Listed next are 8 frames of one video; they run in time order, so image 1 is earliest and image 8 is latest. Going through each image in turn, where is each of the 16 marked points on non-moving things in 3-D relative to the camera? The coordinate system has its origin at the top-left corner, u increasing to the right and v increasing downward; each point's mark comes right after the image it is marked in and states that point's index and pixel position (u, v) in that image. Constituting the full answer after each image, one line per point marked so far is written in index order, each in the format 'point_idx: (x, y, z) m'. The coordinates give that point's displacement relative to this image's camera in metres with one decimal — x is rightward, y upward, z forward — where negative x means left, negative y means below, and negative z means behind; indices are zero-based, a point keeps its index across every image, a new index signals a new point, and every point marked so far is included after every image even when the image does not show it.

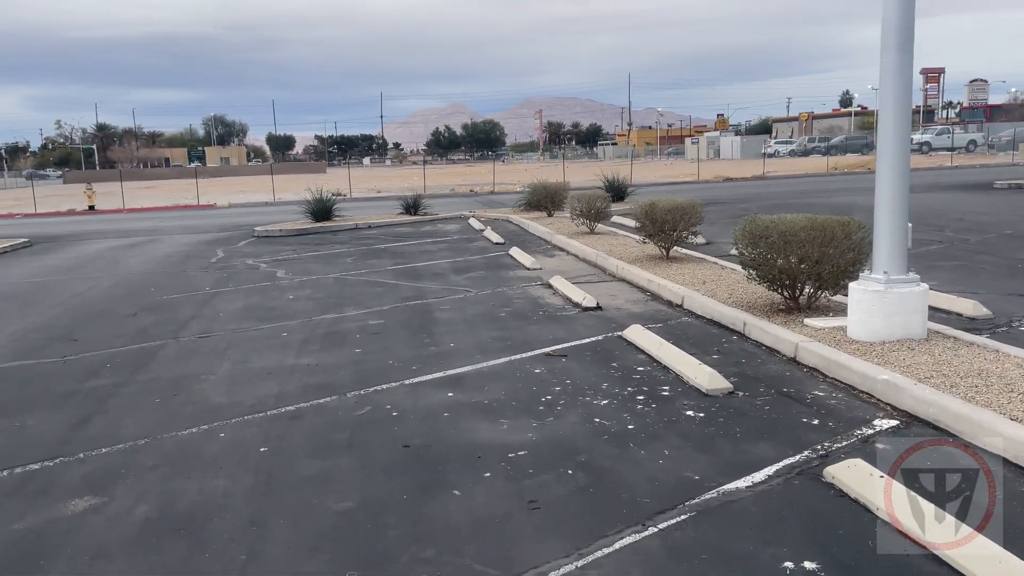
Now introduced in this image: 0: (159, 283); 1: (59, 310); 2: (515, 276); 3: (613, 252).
0: (-6.4, +0.1, +14.6) m
1: (-6.9, -0.4, +12.3) m
2: (+0.1, +0.2, +14.2) m
3: (+1.9, +0.7, +14.9) m
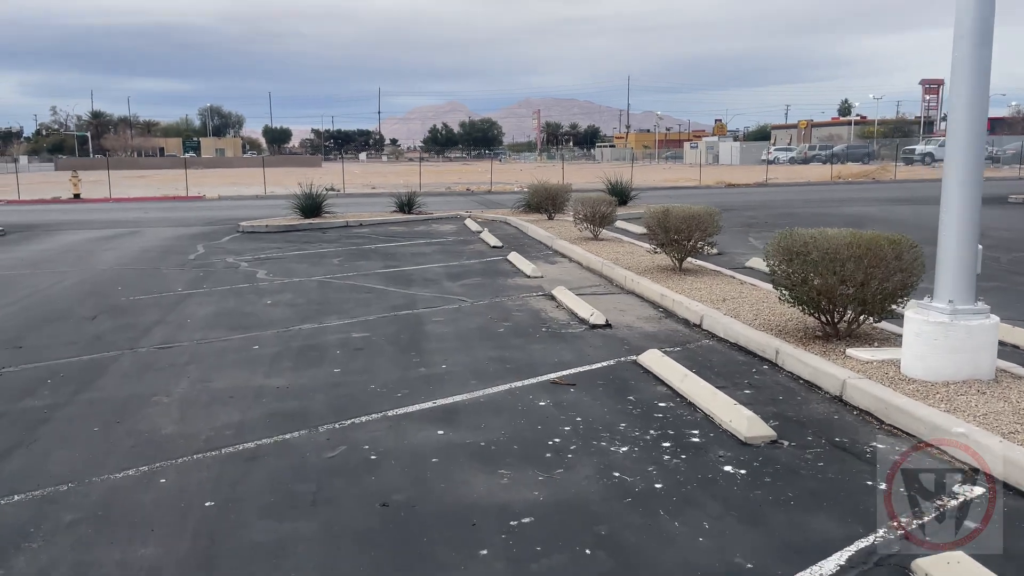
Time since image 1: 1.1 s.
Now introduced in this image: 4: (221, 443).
0: (-6.5, +0.1, +13.5) m
1: (-6.9, -0.3, +11.1) m
2: (0.0, +0.1, +13.1) m
3: (+1.9, +0.5, +13.9) m
4: (-2.2, -1.2, +6.0) m
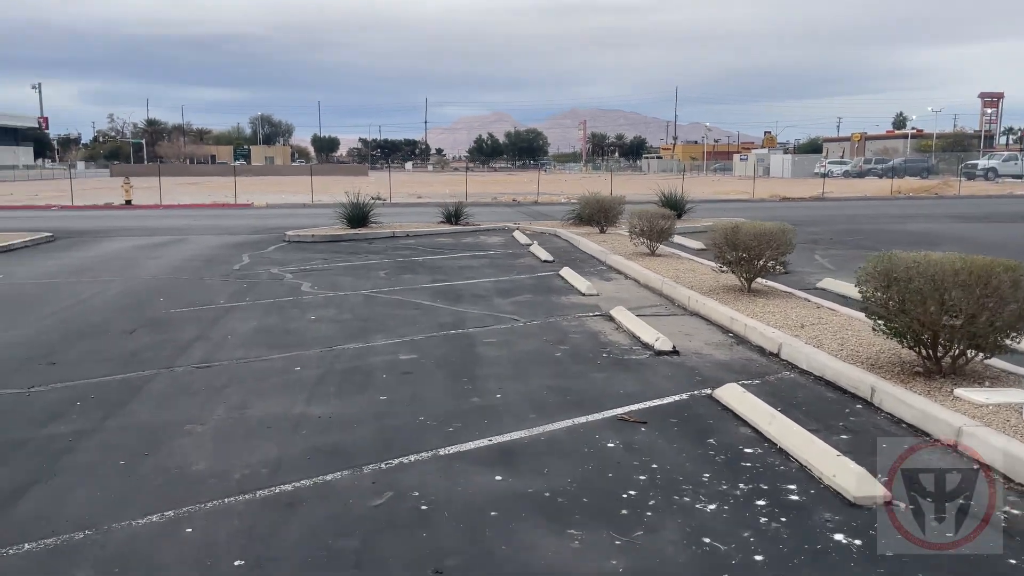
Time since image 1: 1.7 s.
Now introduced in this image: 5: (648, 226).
0: (-5.6, -0.1, +13.1) m
1: (-6.2, -0.5, +10.8) m
2: (+0.9, -0.2, +12.3) m
3: (+2.8, +0.1, +13.1) m
4: (-1.7, -1.3, +5.4) m
5: (+2.8, +1.3, +16.3) m
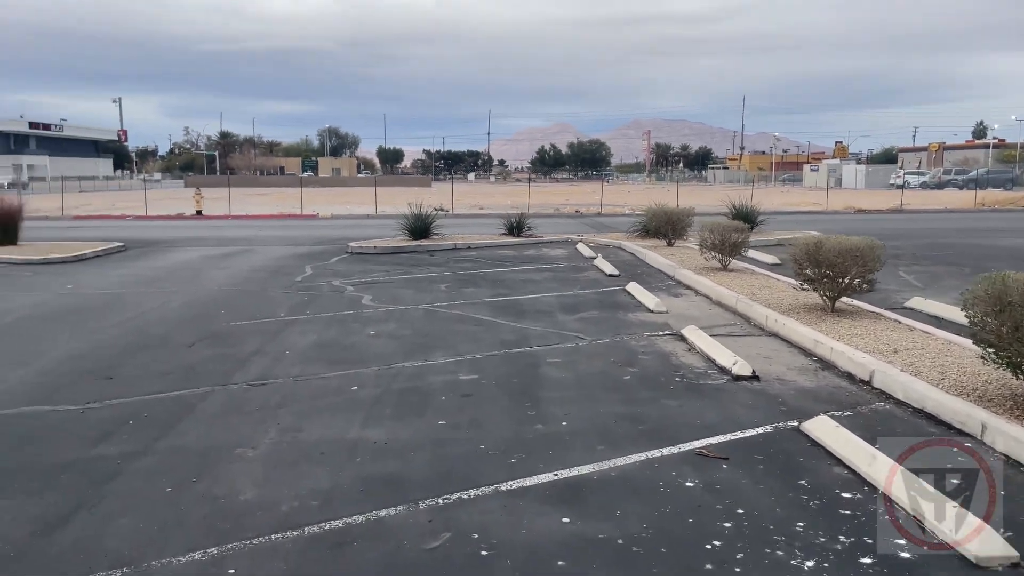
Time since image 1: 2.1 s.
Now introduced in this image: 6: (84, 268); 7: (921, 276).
0: (-4.6, -0.3, +13.0) m
1: (-5.3, -0.6, +10.7) m
2: (+1.8, -0.5, +11.8) m
3: (+3.8, -0.1, +12.3) m
4: (-1.3, -1.4, +5.0) m
5: (+4.1, +1.0, +15.6) m
6: (-10.1, +0.5, +18.8) m
7: (+8.0, +0.2, +15.7) m
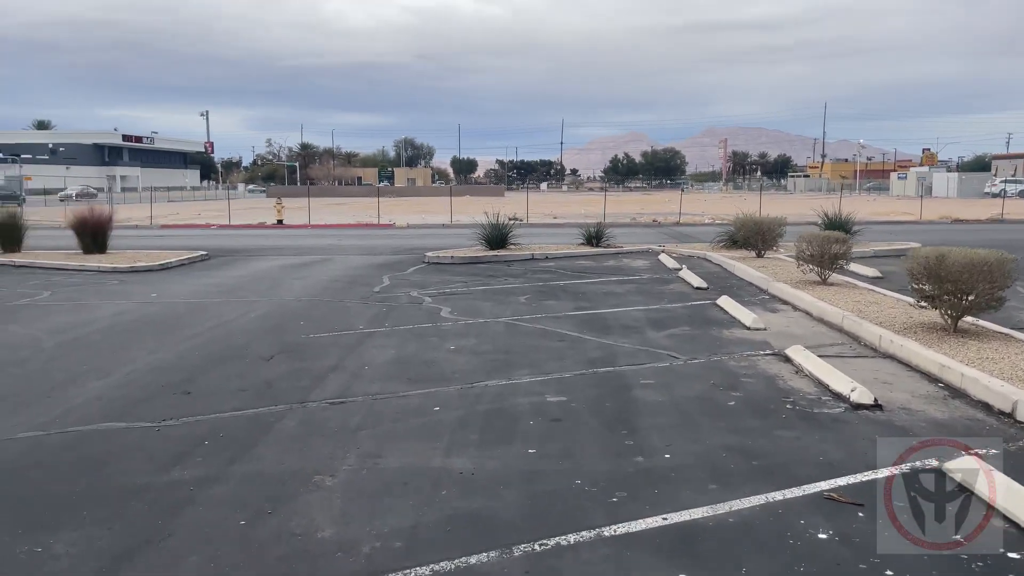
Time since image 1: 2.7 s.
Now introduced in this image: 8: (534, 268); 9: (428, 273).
0: (-3.2, -0.4, +12.8) m
1: (-4.2, -0.8, +10.6) m
2: (+3.0, -0.7, +11.0) m
3: (+5.1, -0.4, +11.4) m
4: (-0.7, -1.5, +4.5) m
5: (+5.6, +0.7, +14.6) m
6: (-8.2, +0.3, +19.0) m
7: (+9.5, -0.1, +14.3) m
8: (+0.5, +0.5, +19.6) m
9: (-1.9, +0.3, +18.6) m
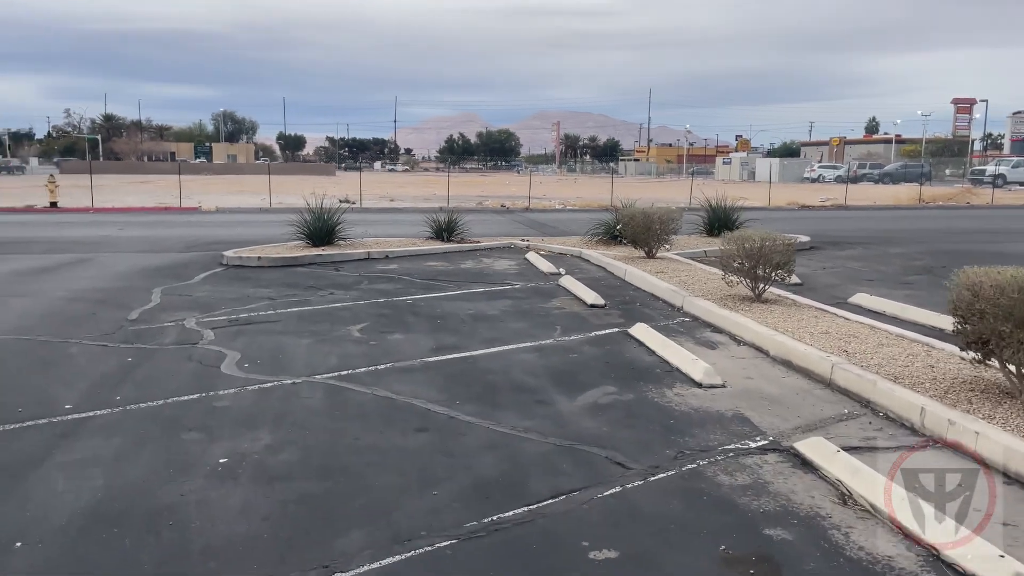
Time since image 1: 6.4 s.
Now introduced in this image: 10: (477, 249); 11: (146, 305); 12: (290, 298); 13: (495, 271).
0: (-4.9, -0.9, +7.5) m
1: (-5.4, -1.3, +5.2) m
2: (+1.6, -1.1, +7.0) m
3: (+3.5, -0.7, +7.8) m
4: (-0.8, -2.1, -0.1) m
5: (+3.3, +0.4, +11.1) m
6: (-11.1, -0.1, +12.6) m
7: (+7.2, -0.3, +11.6) m
8: (-2.6, +0.3, +14.9) m
9: (-4.9, +0.1, +13.5) m
10: (-0.8, +0.9, +18.6) m
11: (-5.4, -0.2, +11.7) m
12: (-3.4, -0.2, +12.3) m
13: (-0.3, +0.3, +15.6) m
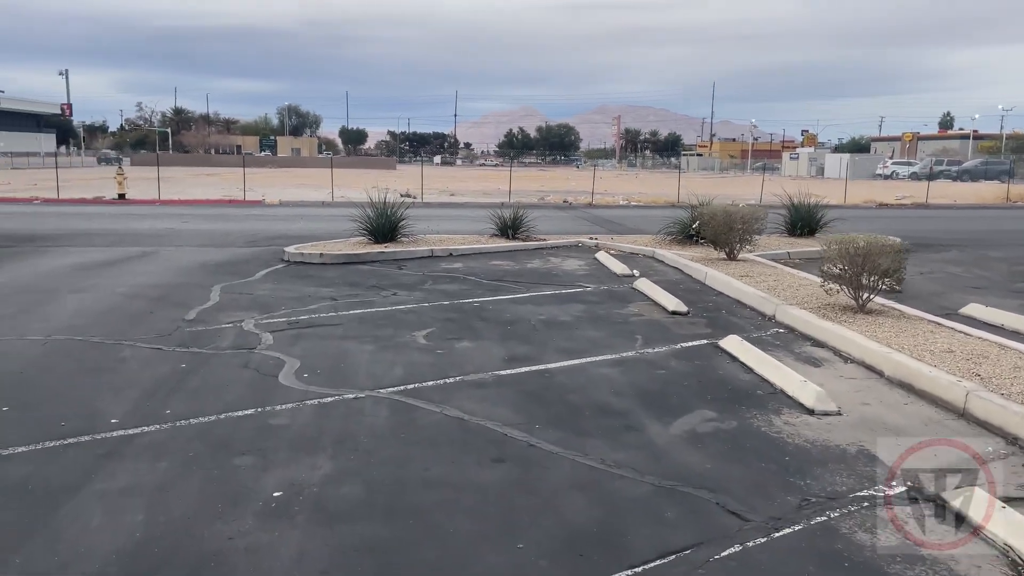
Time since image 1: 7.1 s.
0: (-4.2, -0.9, +7.1) m
1: (-4.9, -1.3, +4.7) m
2: (+2.2, -1.2, +6.1) m
3: (+4.2, -0.8, +6.7) m
4: (-0.6, -2.2, -0.8) m
5: (+4.3, +0.3, +10.0) m
6: (-10.0, 0.0, +12.6) m
7: (+8.2, -0.4, +10.3) m
8: (-1.4, +0.3, +14.3) m
9: (-3.7, +0.1, +13.0) m
10: (+0.7, +0.9, +17.8) m
11: (-4.3, -0.2, +11.3) m
12: (-2.4, -0.2, +11.7) m
13: (+1.0, +0.3, +14.8) m
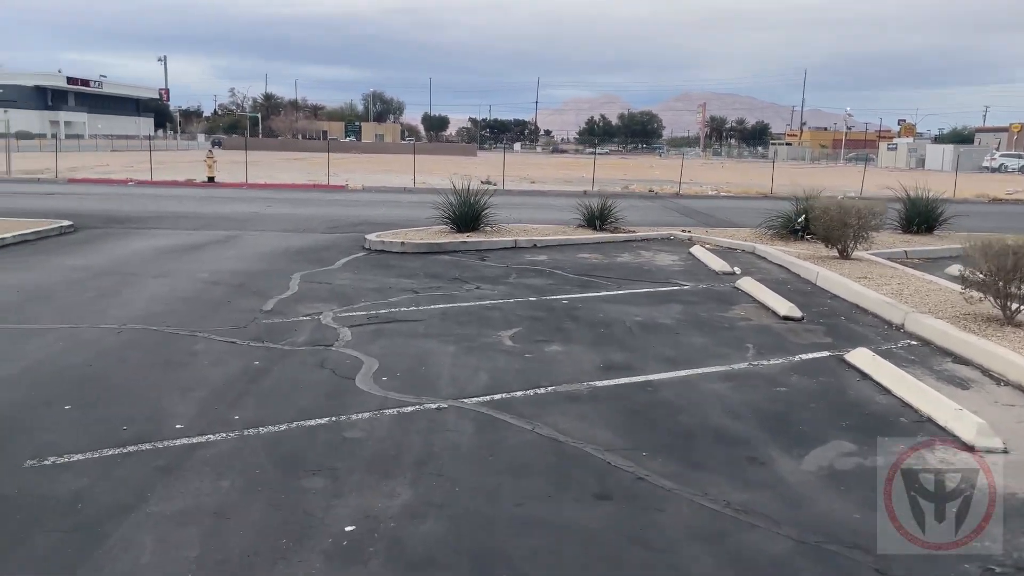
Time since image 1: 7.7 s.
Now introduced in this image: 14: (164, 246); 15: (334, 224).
0: (-3.4, -0.8, +6.6) m
1: (-4.3, -1.2, +4.4) m
2: (+2.9, -1.3, +5.1) m
3: (+4.9, -1.0, +5.5) m
4: (-0.6, -2.4, -1.5) m
5: (+5.4, +0.2, +8.7) m
6: (-8.6, +0.4, +12.7) m
7: (+9.3, -0.6, +8.6) m
8: (+0.1, +0.4, +13.5) m
9: (-2.3, +0.3, +12.5) m
10: (+2.6, +1.0, +16.8) m
11: (-3.1, -0.1, +10.8) m
12: (-1.1, 0.0, +11.1) m
13: (+2.5, +0.4, +13.8) m
14: (-6.8, +0.8, +15.6) m
15: (-4.3, +1.5, +19.6) m
